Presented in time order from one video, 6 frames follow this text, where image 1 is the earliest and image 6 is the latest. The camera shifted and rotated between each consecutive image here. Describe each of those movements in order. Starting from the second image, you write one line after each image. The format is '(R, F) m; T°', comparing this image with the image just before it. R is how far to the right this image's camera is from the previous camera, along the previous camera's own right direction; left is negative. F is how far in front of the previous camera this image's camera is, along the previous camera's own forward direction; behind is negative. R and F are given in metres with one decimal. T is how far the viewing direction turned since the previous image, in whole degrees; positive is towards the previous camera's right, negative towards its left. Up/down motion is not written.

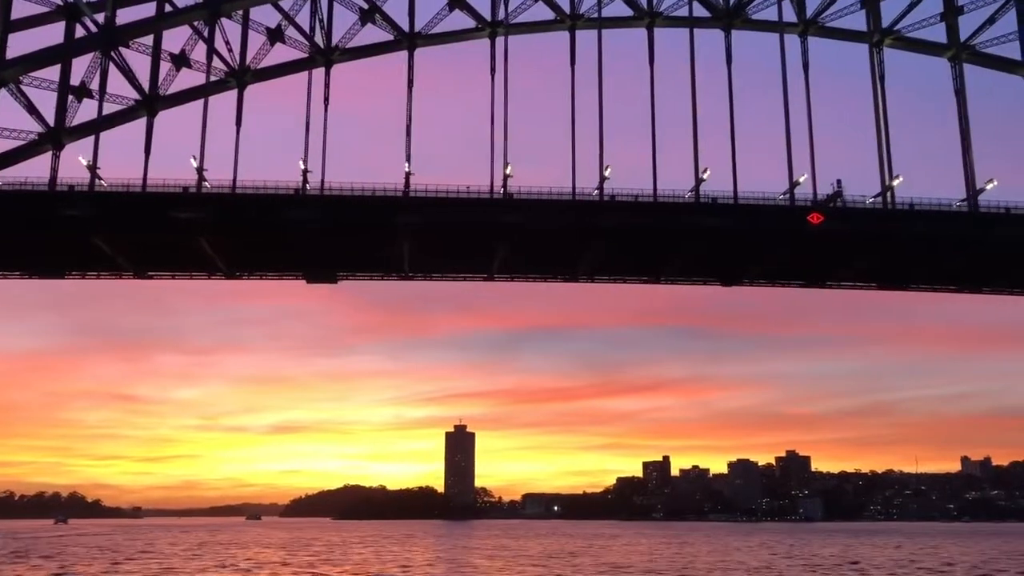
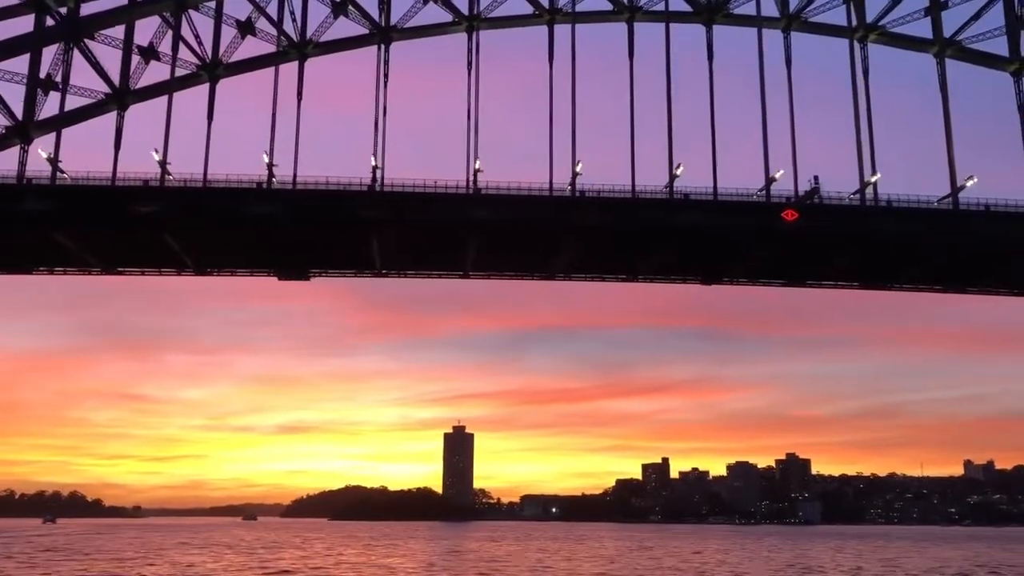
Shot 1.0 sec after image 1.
(+1.5, +0.7) m; 0°
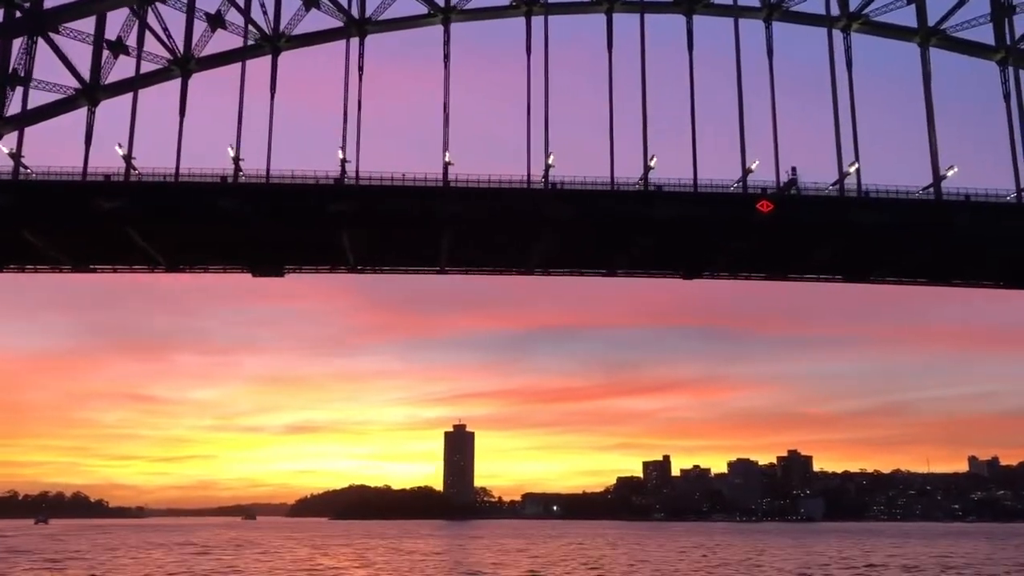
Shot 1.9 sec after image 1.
(+1.4, +0.6) m; 0°
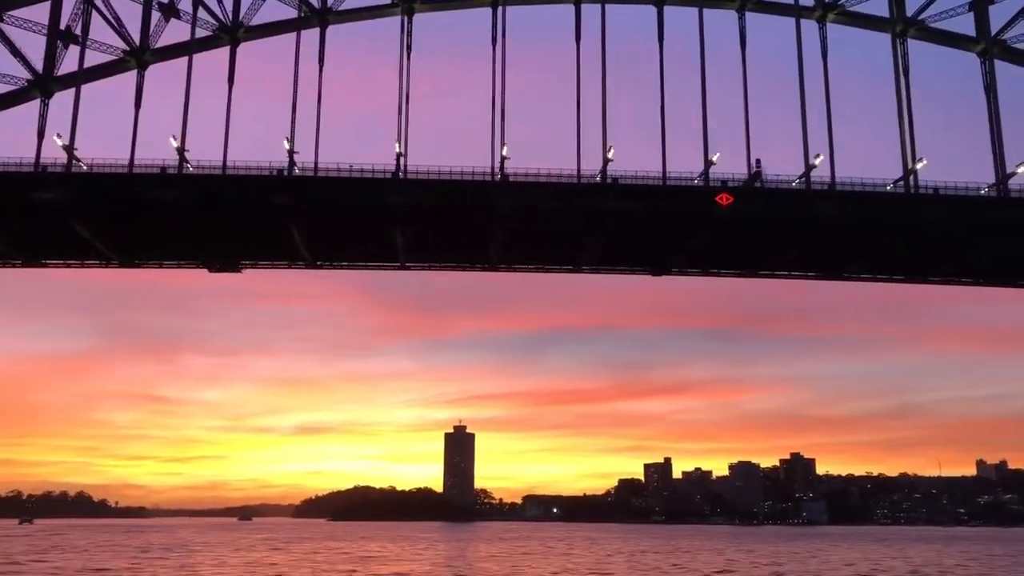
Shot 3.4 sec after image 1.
(+2.3, +1.2) m; -1°
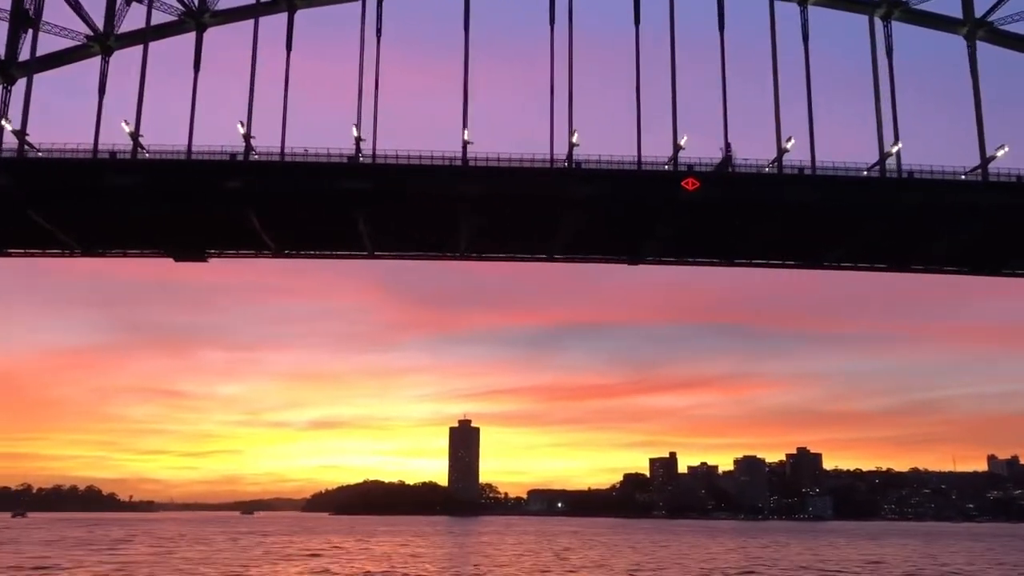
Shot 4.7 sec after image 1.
(+2.0, +1.0) m; -1°
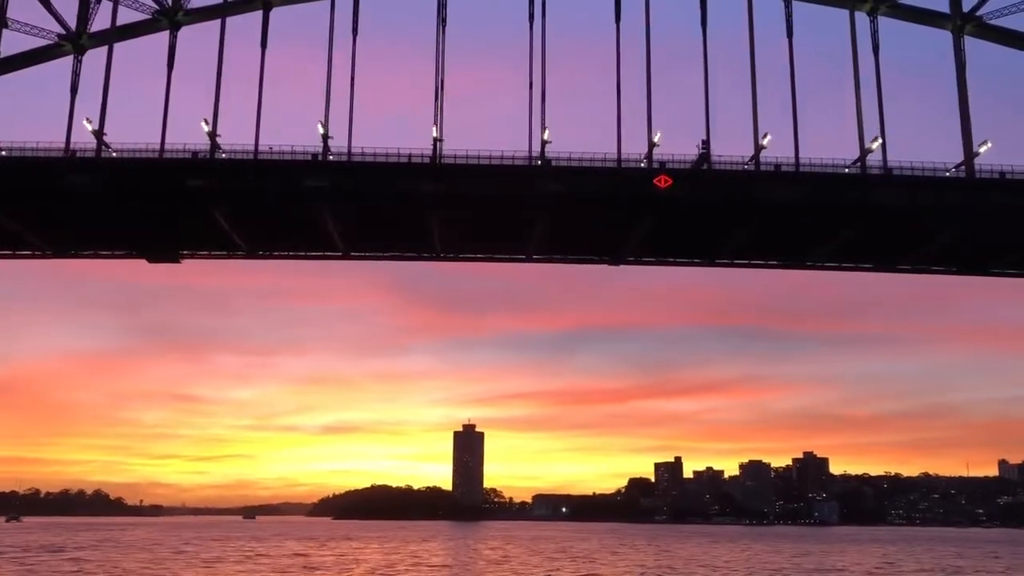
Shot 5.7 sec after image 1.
(+1.5, +0.8) m; -1°
